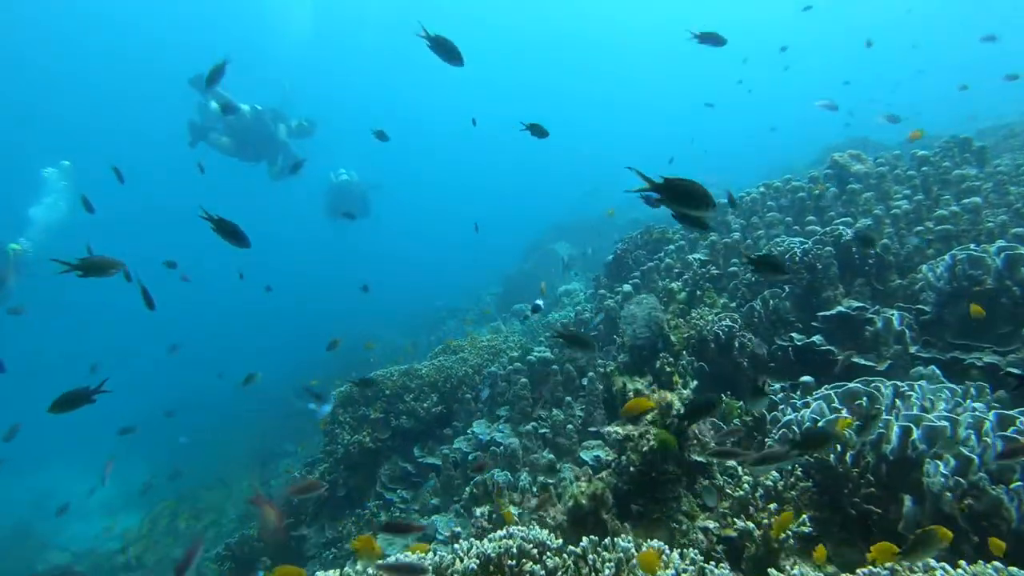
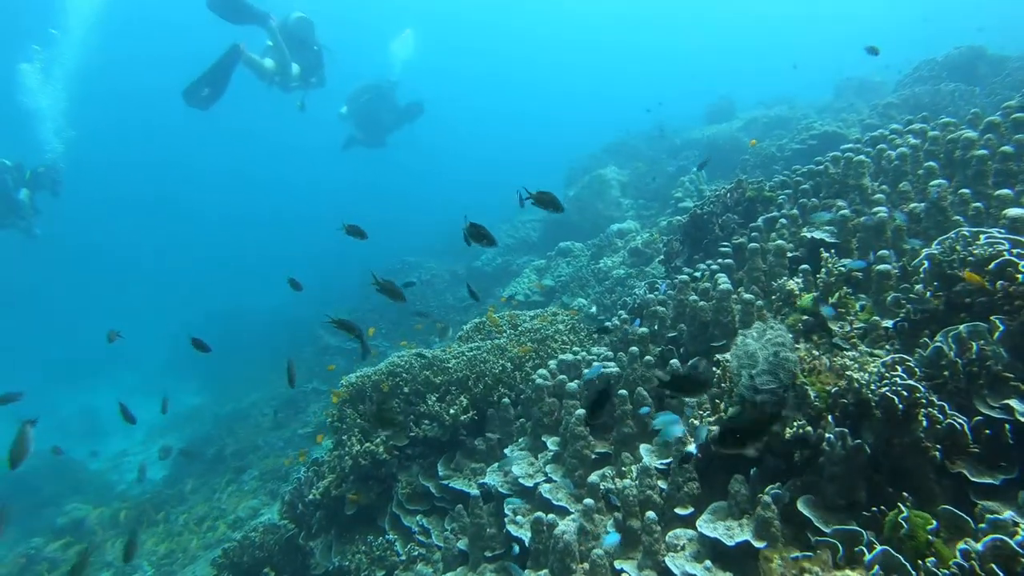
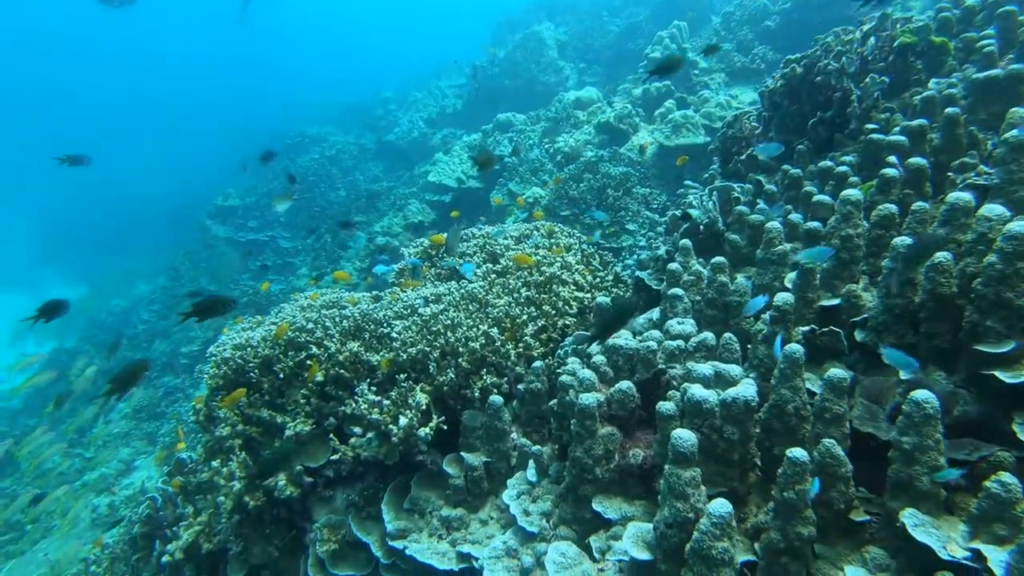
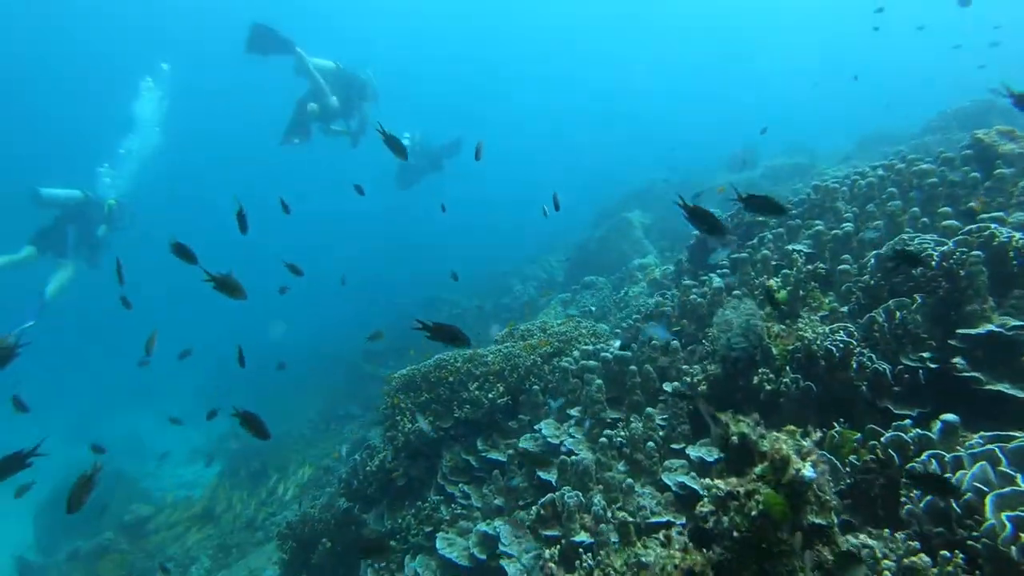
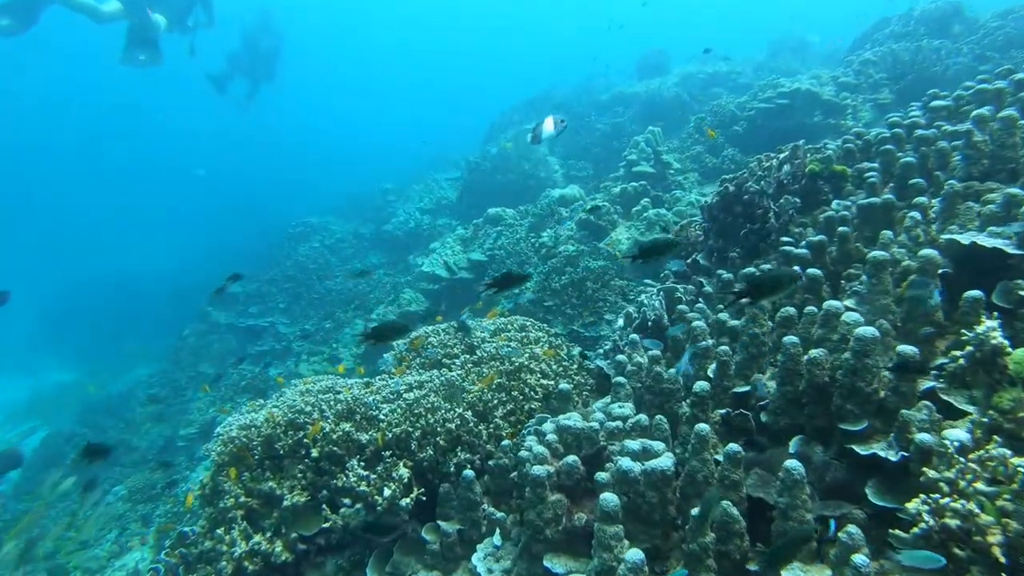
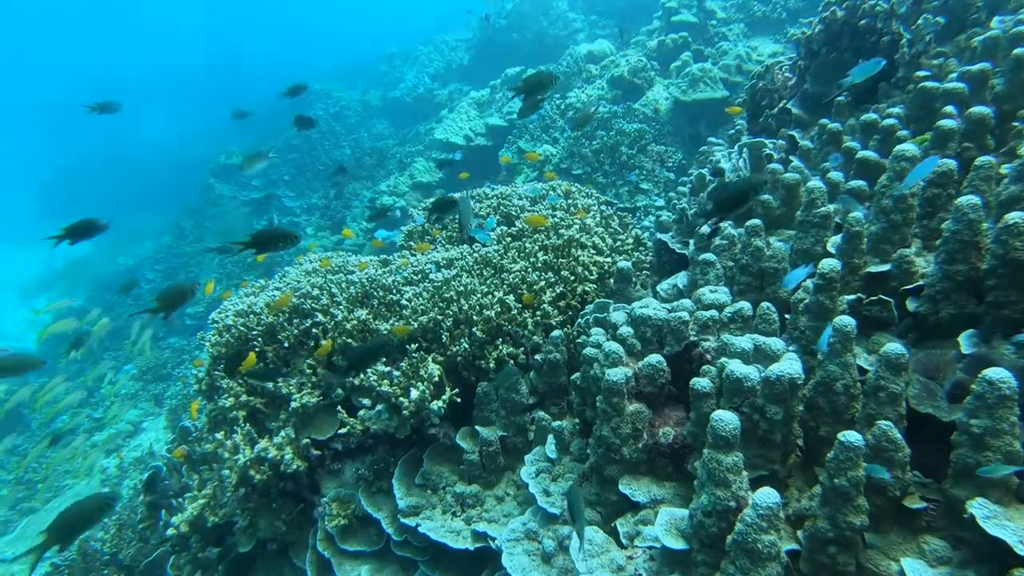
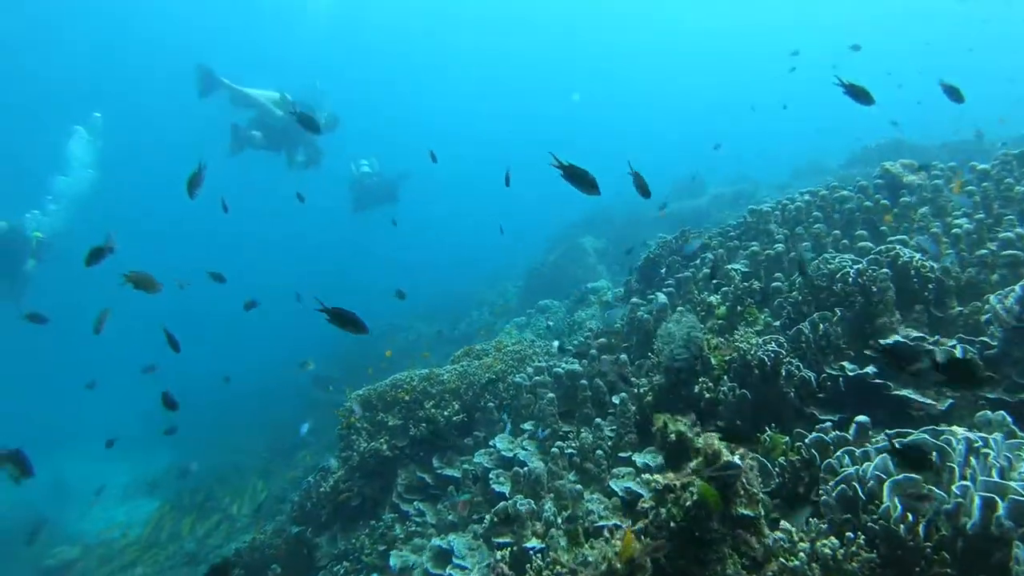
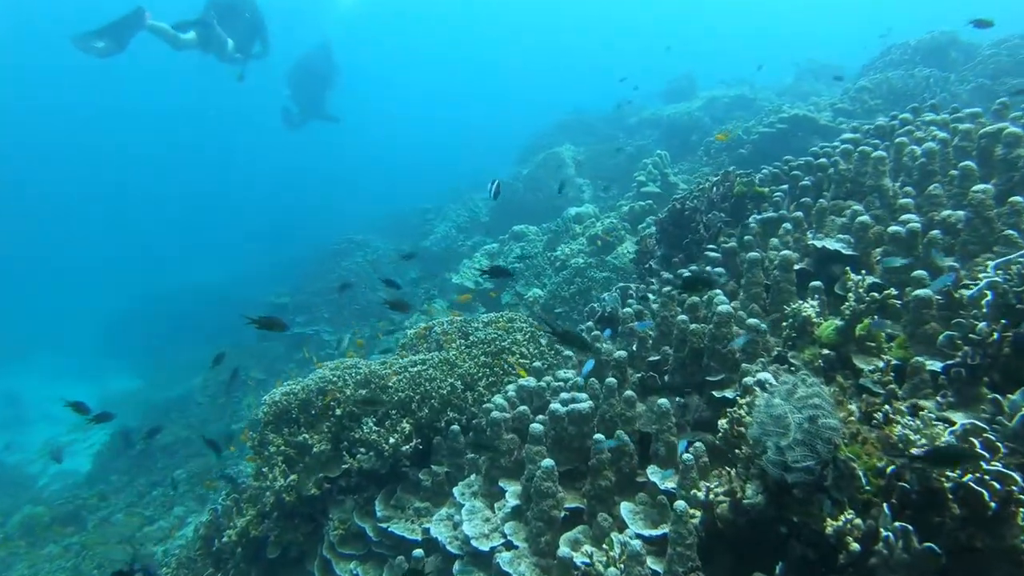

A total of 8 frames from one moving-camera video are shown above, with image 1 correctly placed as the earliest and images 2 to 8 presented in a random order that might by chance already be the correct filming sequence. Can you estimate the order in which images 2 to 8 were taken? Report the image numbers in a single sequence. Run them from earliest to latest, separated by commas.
7, 4, 2, 8, 5, 3, 6
